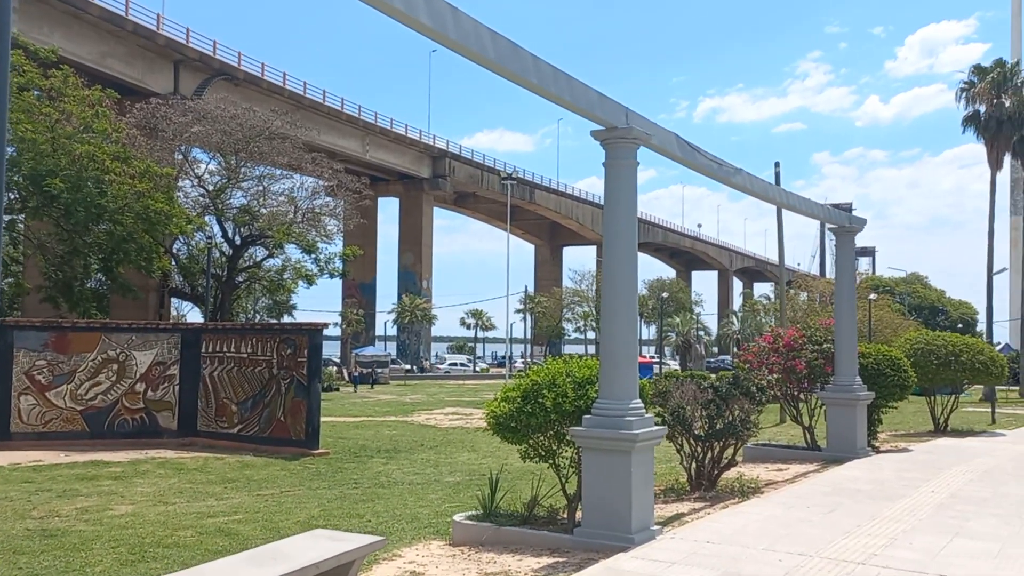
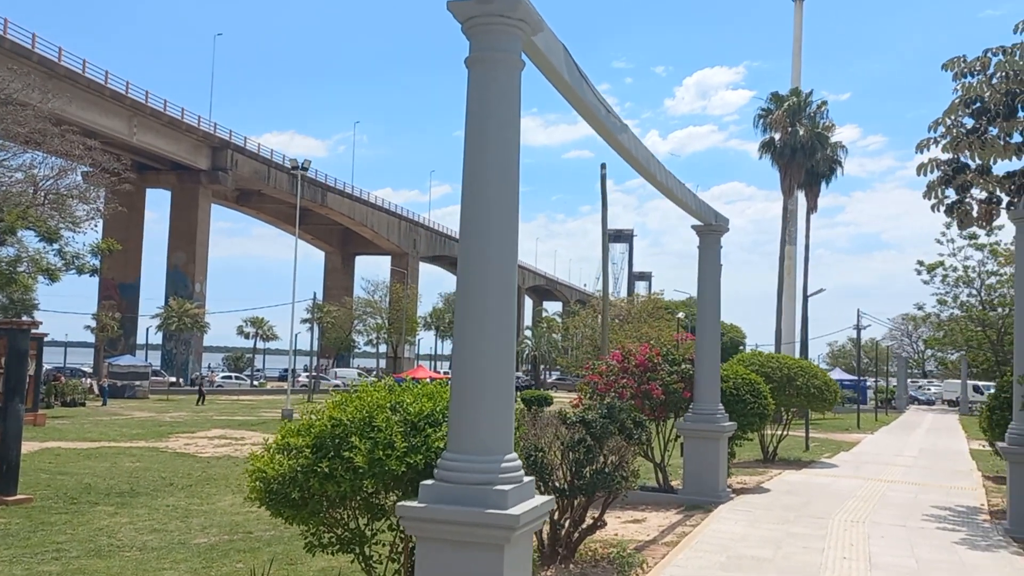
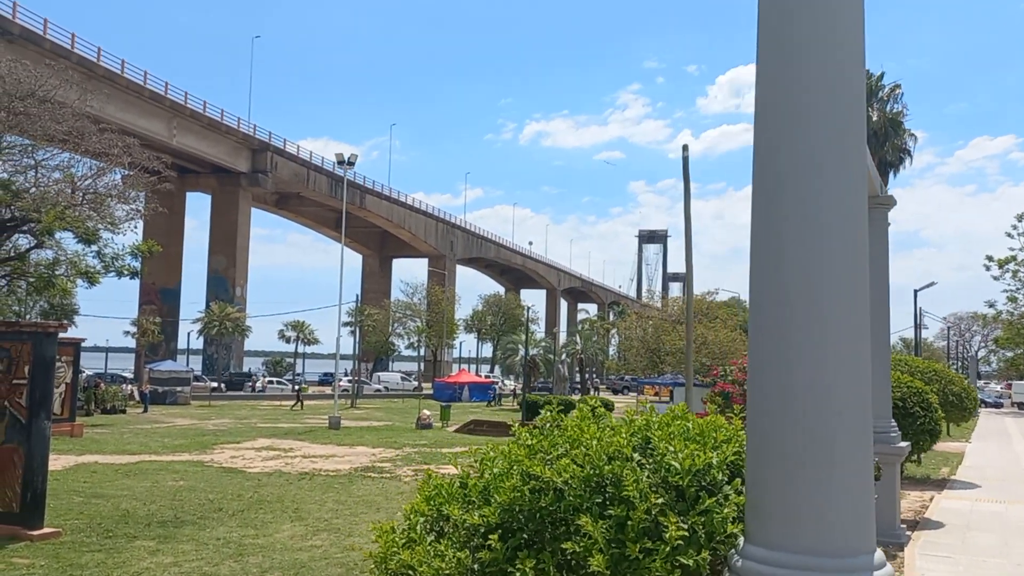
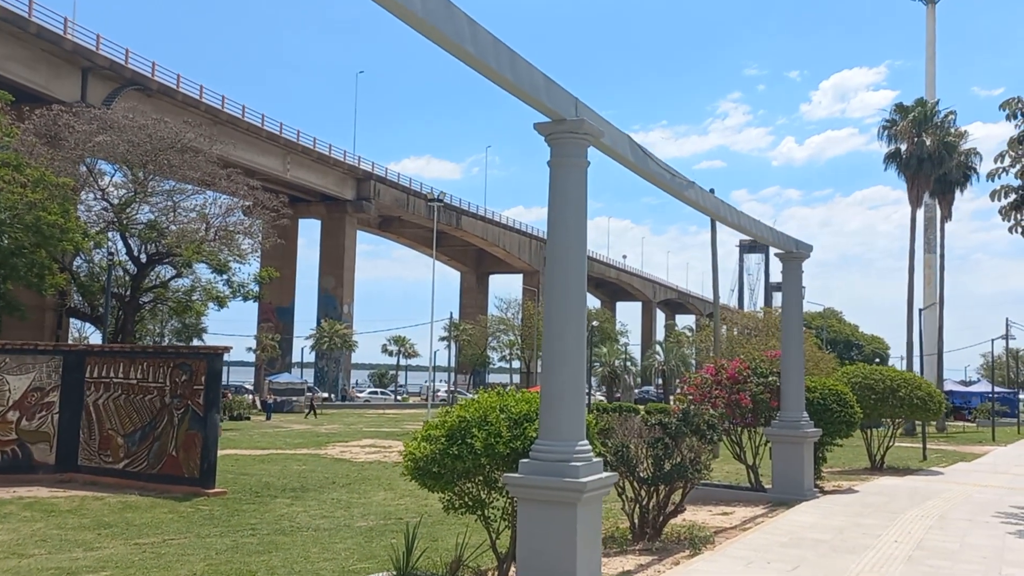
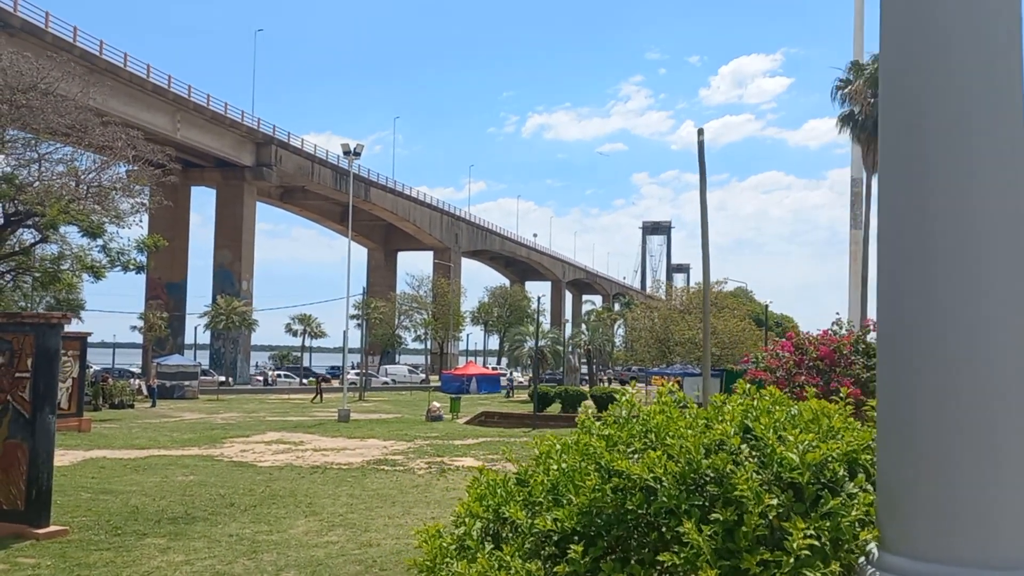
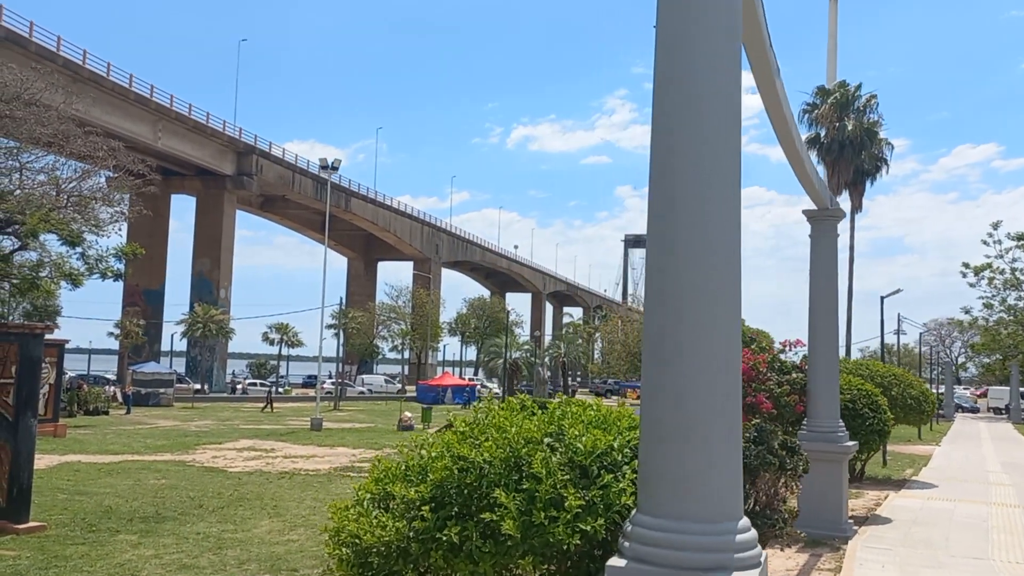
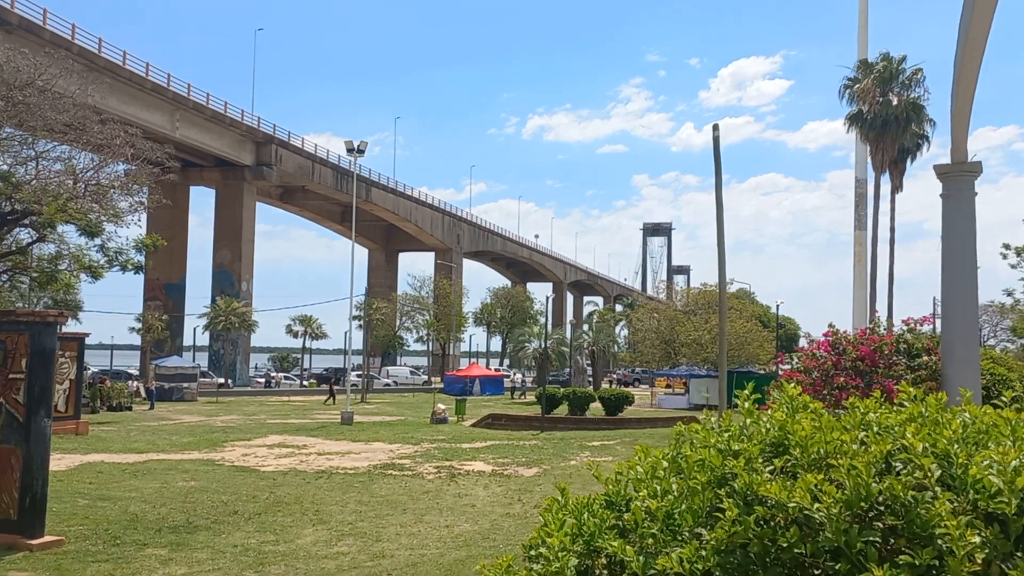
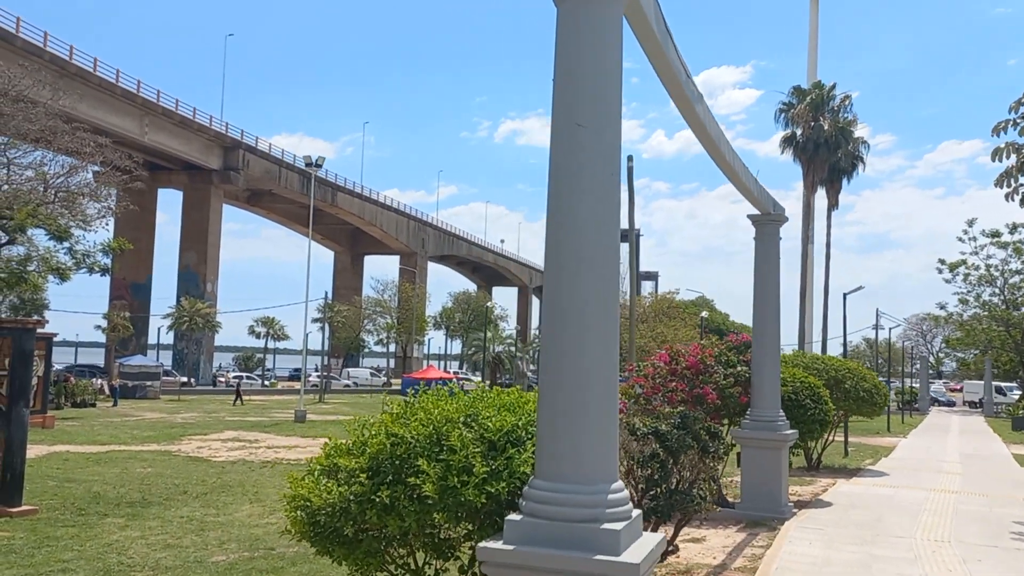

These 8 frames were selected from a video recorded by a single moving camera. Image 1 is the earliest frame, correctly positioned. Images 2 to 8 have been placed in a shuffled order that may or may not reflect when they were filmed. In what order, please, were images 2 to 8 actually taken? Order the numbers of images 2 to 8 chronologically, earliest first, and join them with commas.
4, 2, 8, 6, 3, 5, 7
